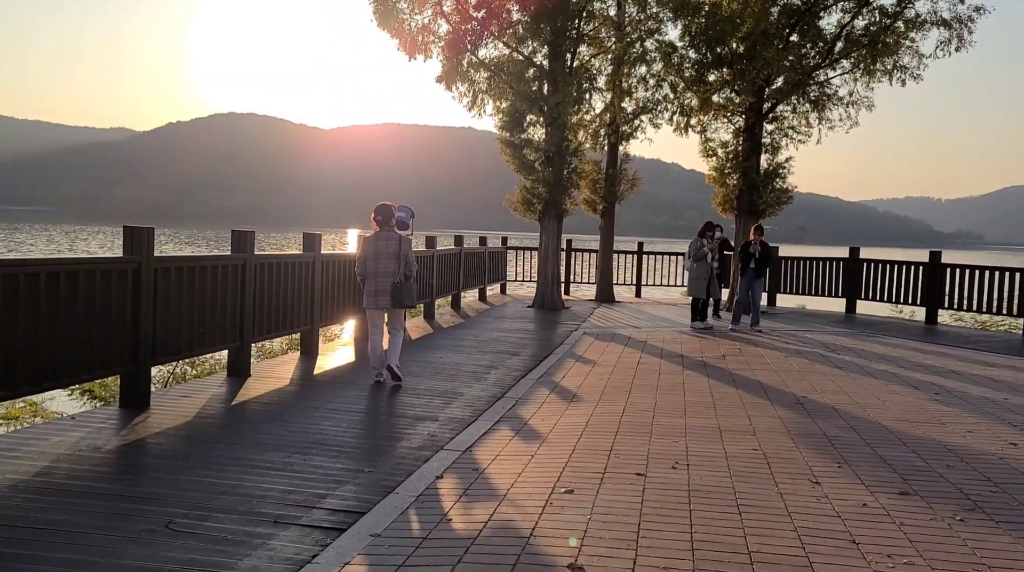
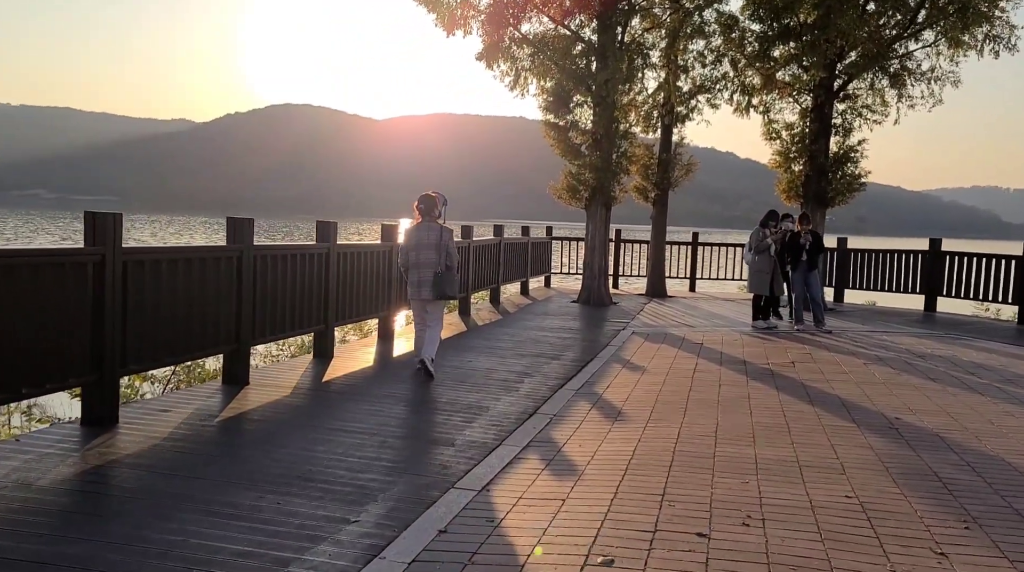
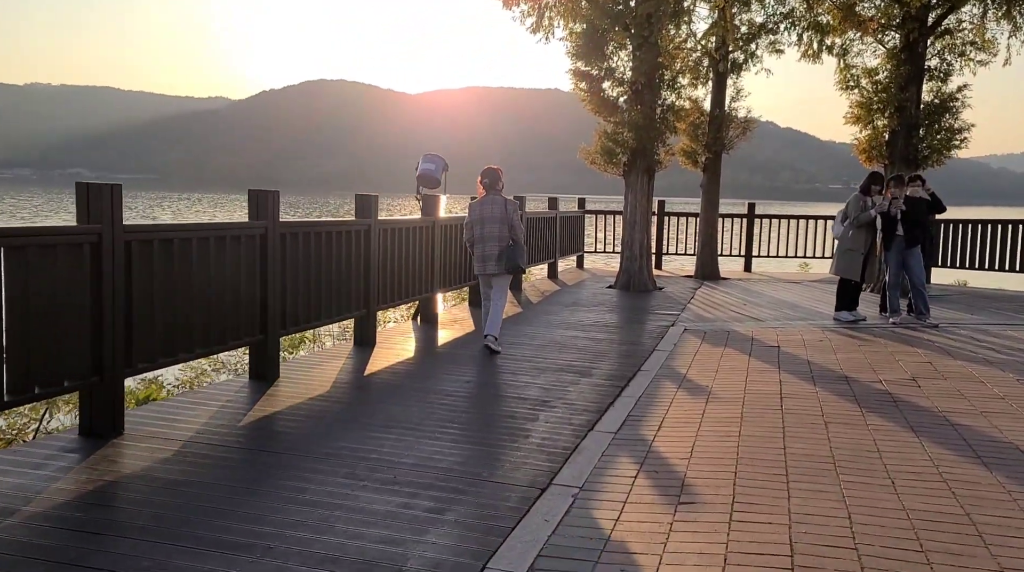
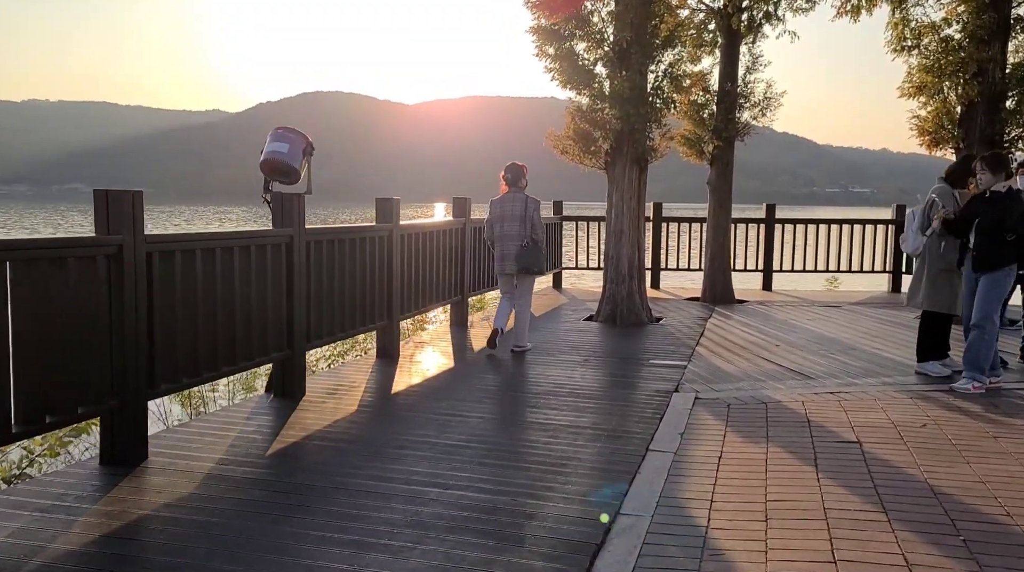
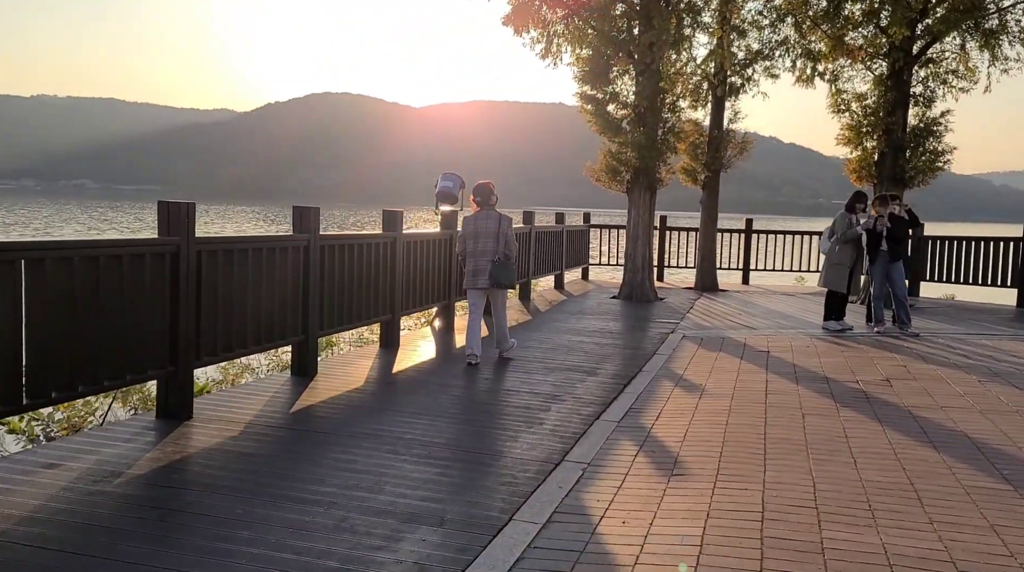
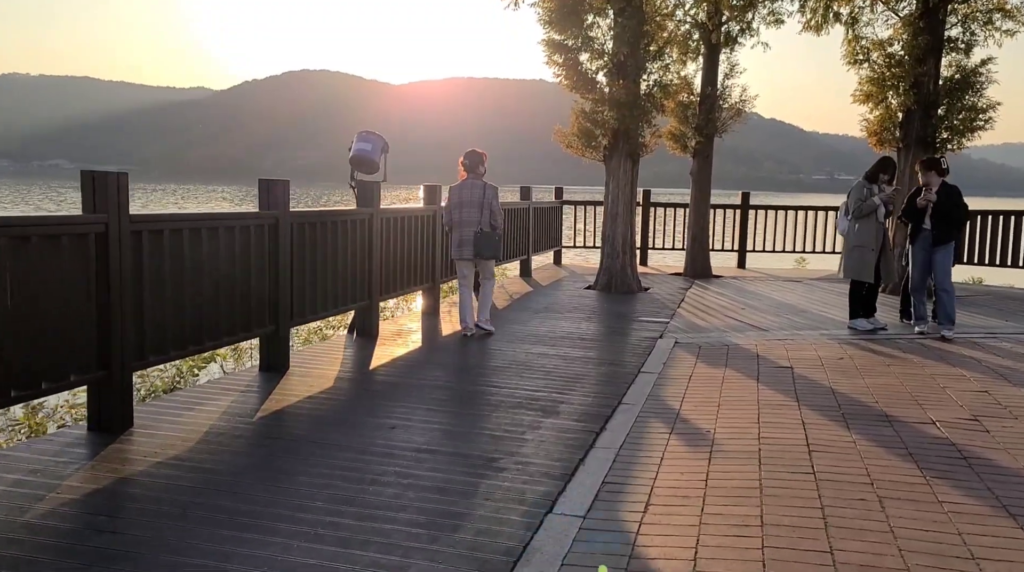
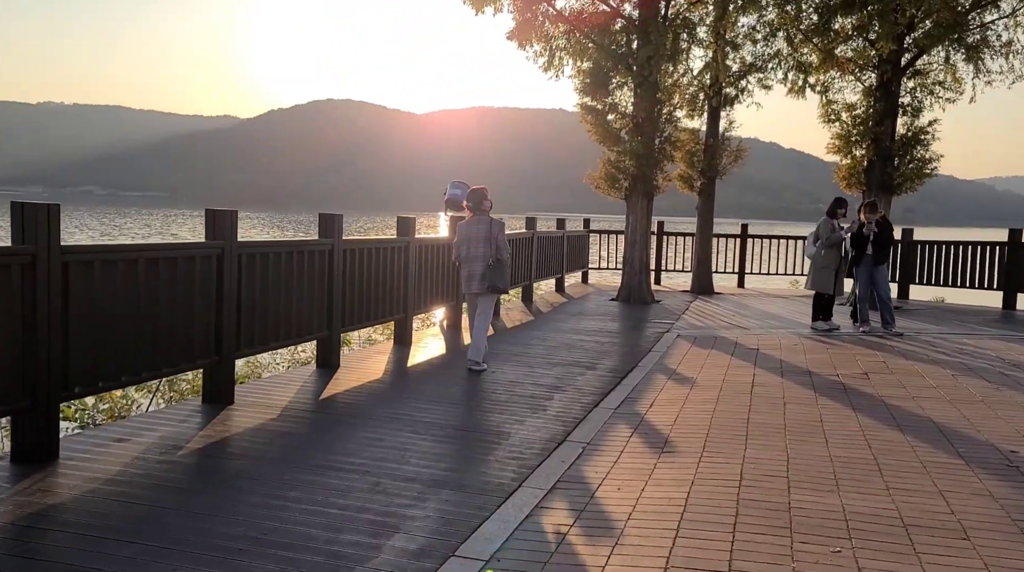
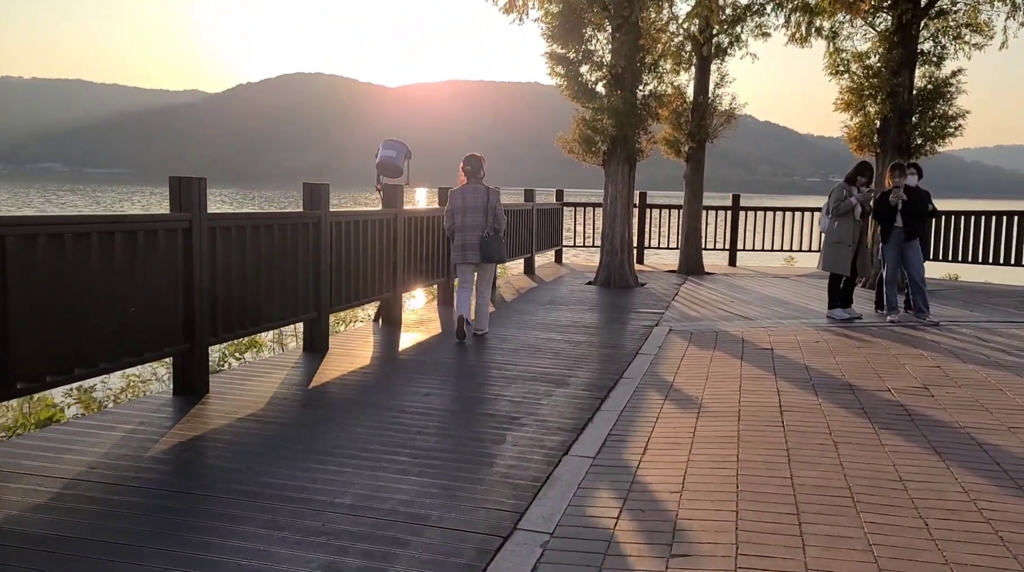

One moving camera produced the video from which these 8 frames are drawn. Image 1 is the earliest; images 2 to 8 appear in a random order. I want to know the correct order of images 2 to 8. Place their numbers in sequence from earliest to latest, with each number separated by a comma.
2, 7, 5, 3, 8, 6, 4
